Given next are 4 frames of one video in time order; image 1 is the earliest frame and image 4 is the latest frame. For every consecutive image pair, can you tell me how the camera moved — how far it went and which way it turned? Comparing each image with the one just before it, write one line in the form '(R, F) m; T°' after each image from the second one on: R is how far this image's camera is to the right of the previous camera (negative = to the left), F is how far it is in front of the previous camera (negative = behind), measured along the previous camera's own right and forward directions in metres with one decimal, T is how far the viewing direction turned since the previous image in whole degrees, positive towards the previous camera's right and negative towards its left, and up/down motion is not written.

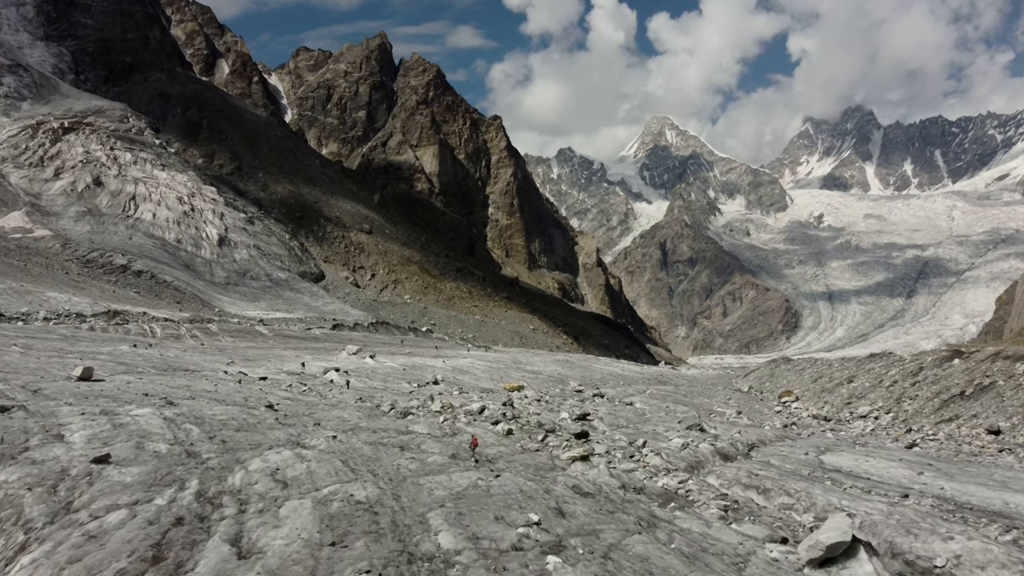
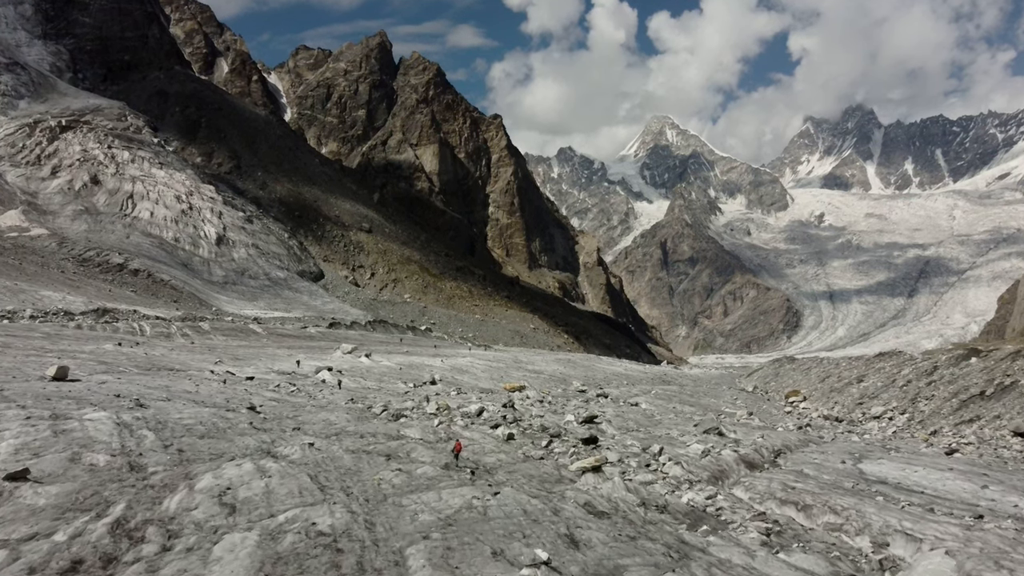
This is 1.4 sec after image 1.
(0.0, +0.8) m; 0°
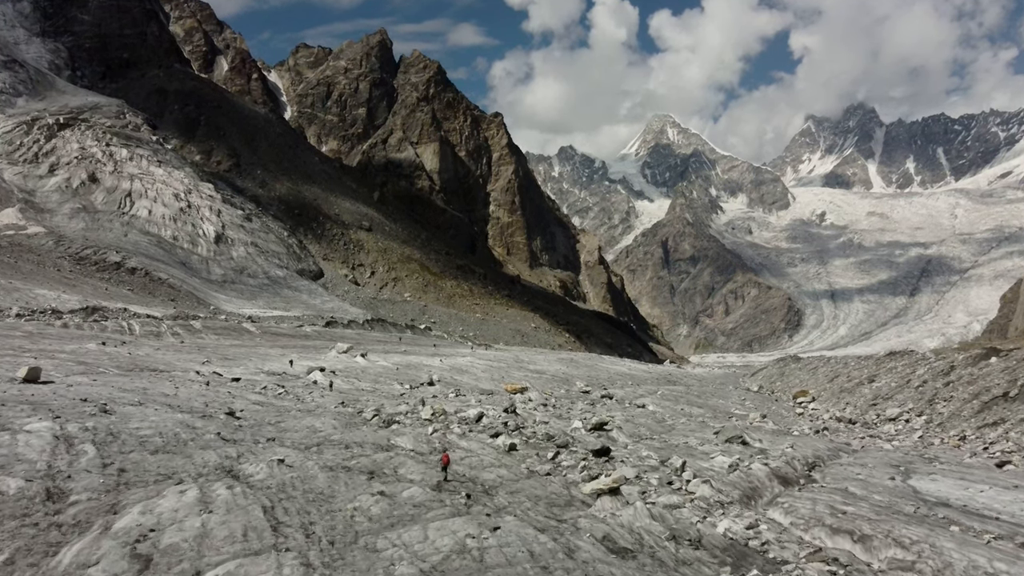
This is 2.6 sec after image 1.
(0.0, +0.8) m; 0°
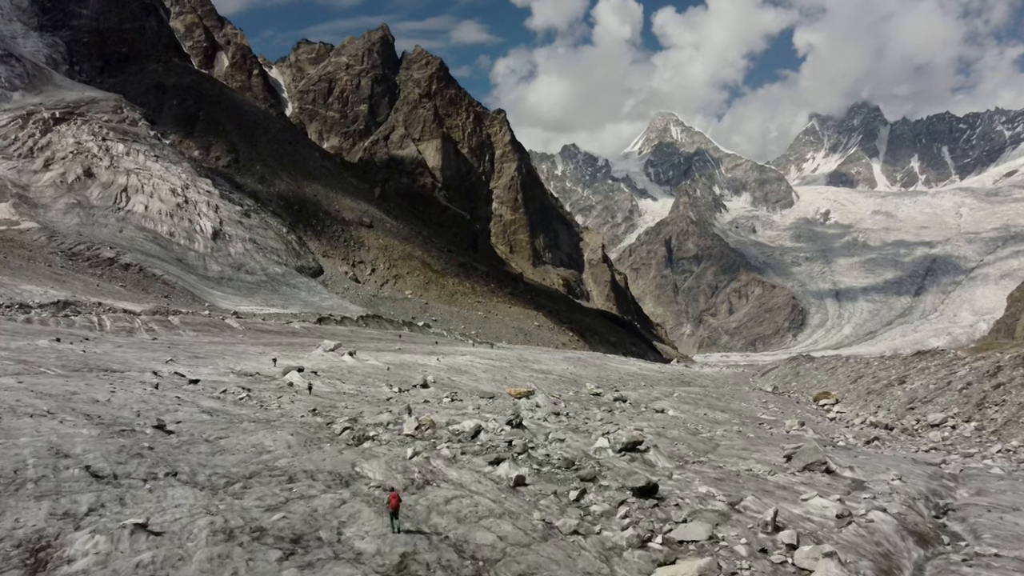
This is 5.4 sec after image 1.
(0.0, +2.0) m; 0°
